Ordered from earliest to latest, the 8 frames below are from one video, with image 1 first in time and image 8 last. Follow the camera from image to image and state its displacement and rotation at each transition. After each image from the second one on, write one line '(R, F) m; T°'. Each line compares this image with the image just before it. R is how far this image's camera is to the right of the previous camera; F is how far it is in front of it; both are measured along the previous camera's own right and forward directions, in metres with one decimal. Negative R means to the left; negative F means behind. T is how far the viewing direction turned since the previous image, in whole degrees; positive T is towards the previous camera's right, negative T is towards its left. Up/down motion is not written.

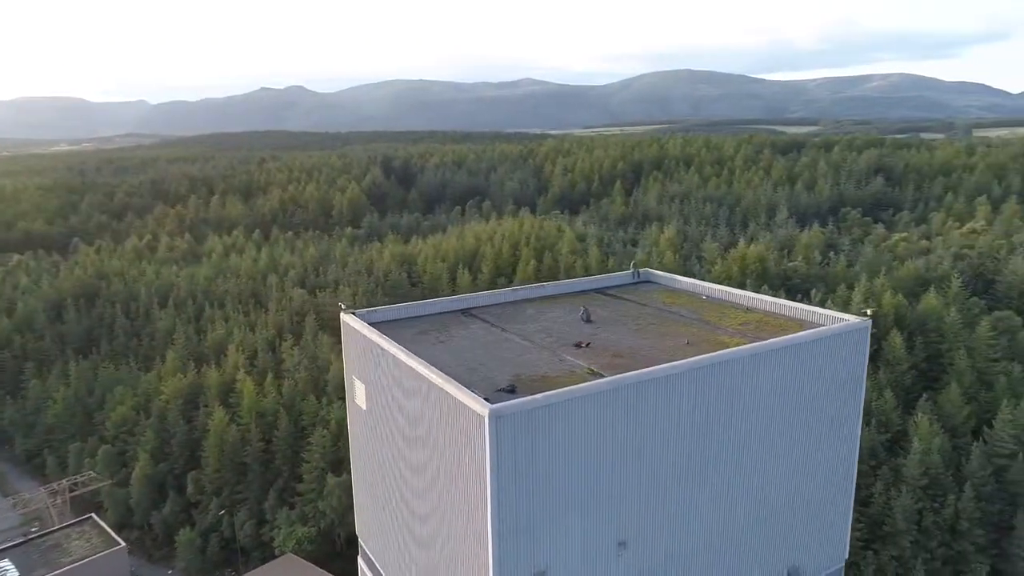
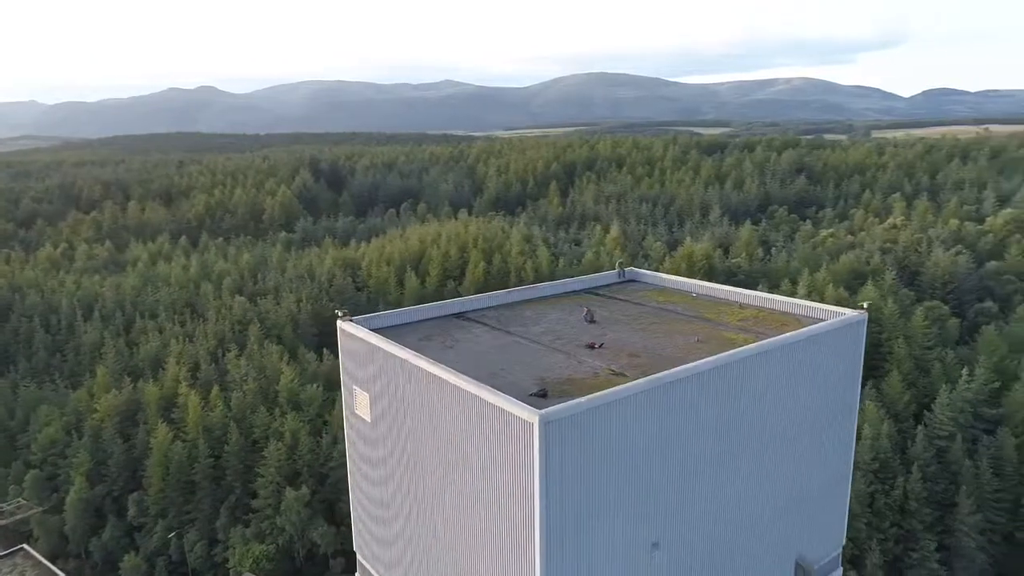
(-1.4, +0.3) m; +6°
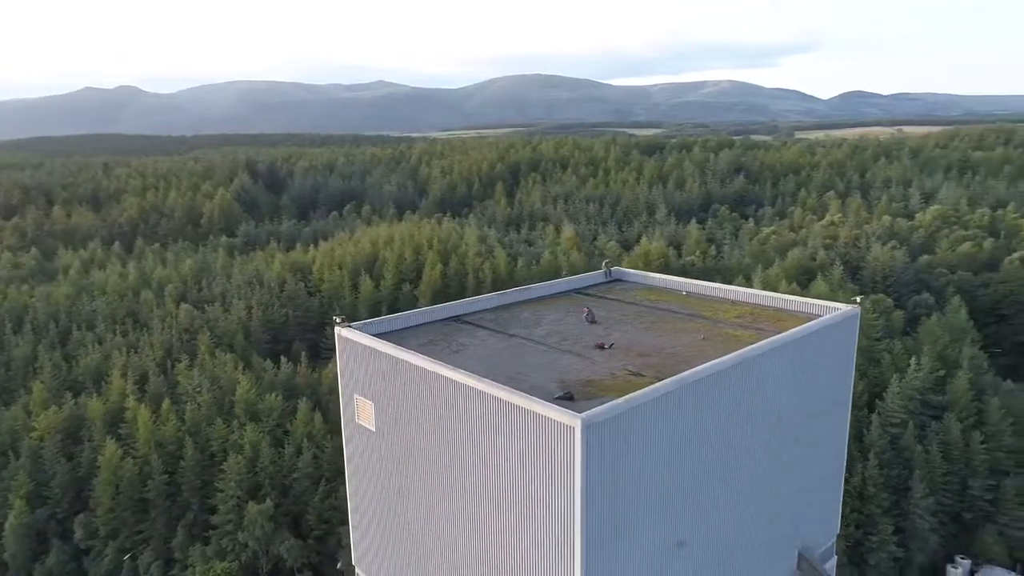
(-1.2, +0.2) m; +5°
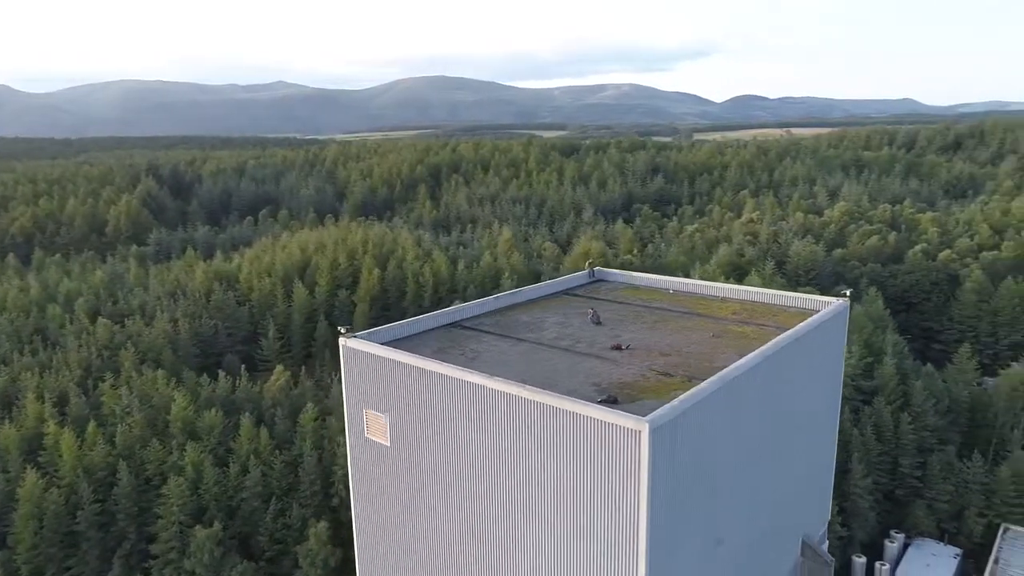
(-1.7, +0.4) m; +7°
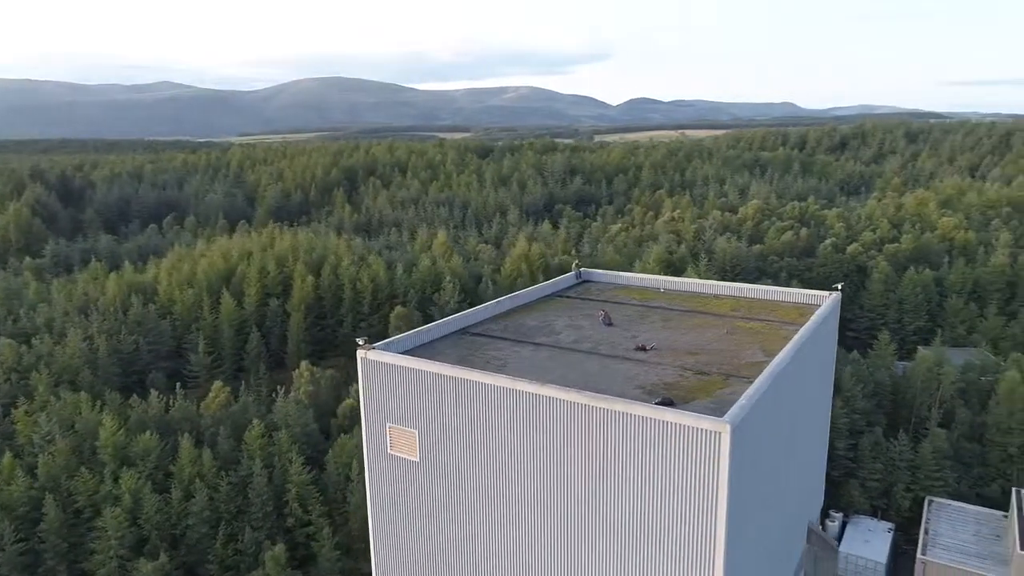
(-1.9, +0.4) m; +7°
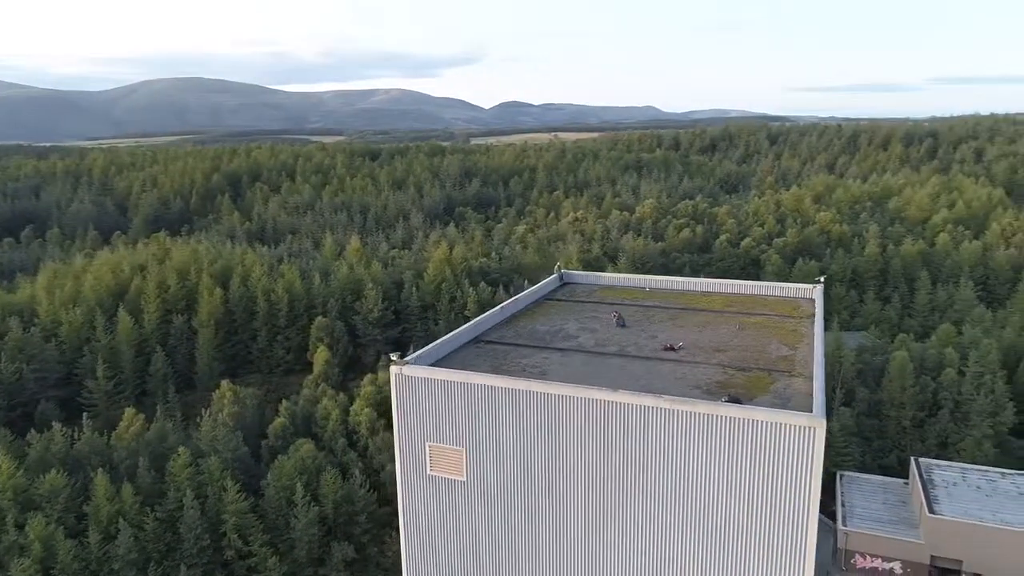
(-2.4, +0.6) m; +10°
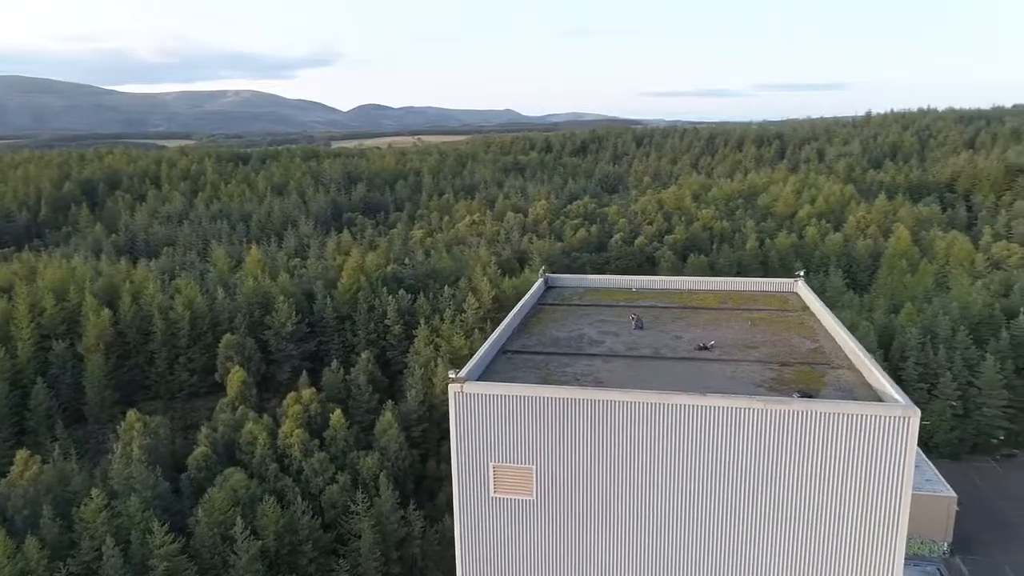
(-2.7, +0.7) m; +11°
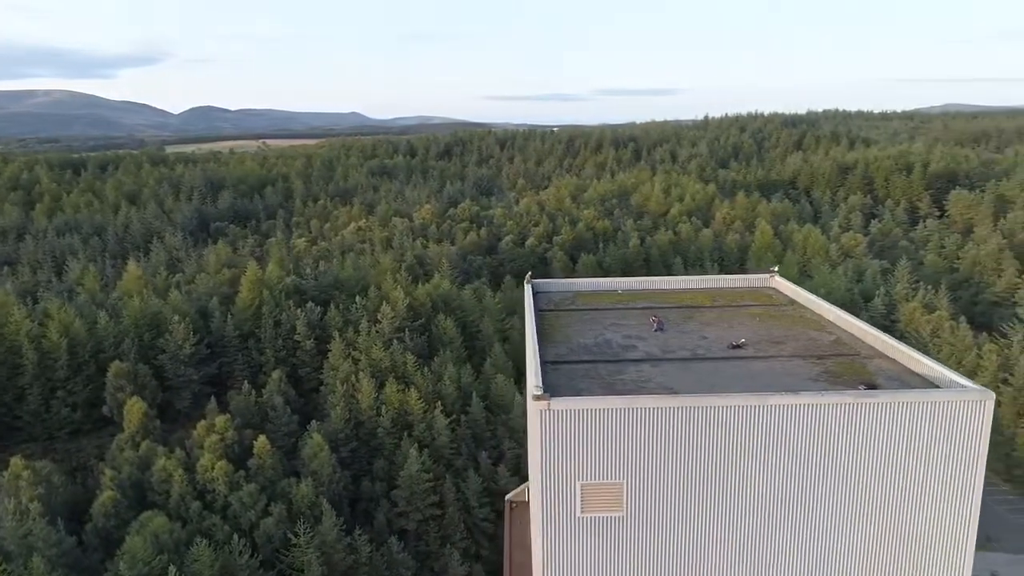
(-2.9, +0.8) m; +11°
